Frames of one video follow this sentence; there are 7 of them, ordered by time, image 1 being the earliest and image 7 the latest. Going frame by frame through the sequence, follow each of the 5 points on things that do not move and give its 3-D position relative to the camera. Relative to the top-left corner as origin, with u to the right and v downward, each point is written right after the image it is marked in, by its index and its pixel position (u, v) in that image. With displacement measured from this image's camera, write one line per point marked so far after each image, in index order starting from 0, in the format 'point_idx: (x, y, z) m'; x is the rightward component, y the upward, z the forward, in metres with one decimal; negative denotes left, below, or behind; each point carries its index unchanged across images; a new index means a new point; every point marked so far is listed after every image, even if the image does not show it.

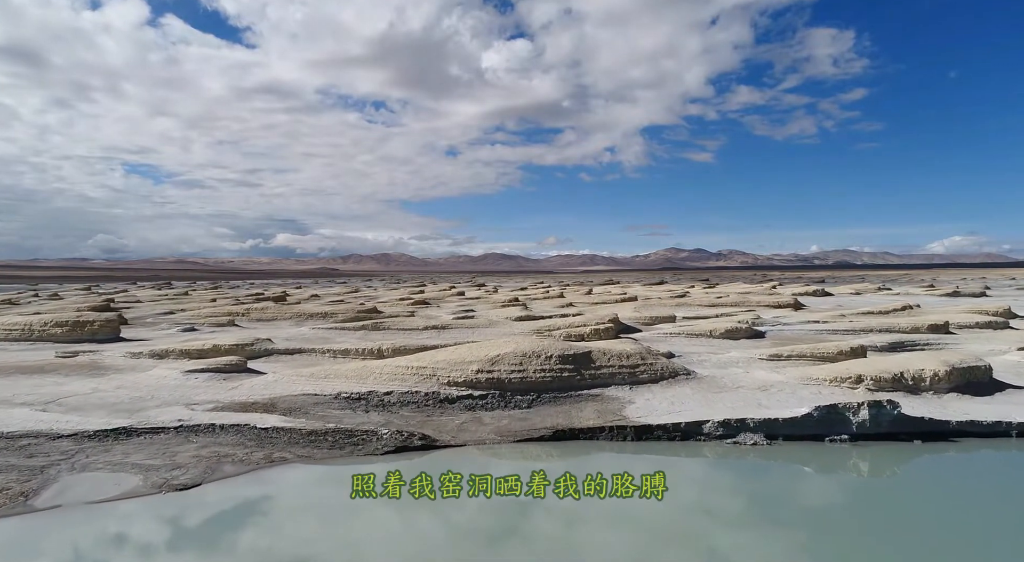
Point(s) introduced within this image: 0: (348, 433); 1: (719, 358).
0: (-2.3, -2.2, +8.7) m
1: (+4.9, -1.9, +14.7) m
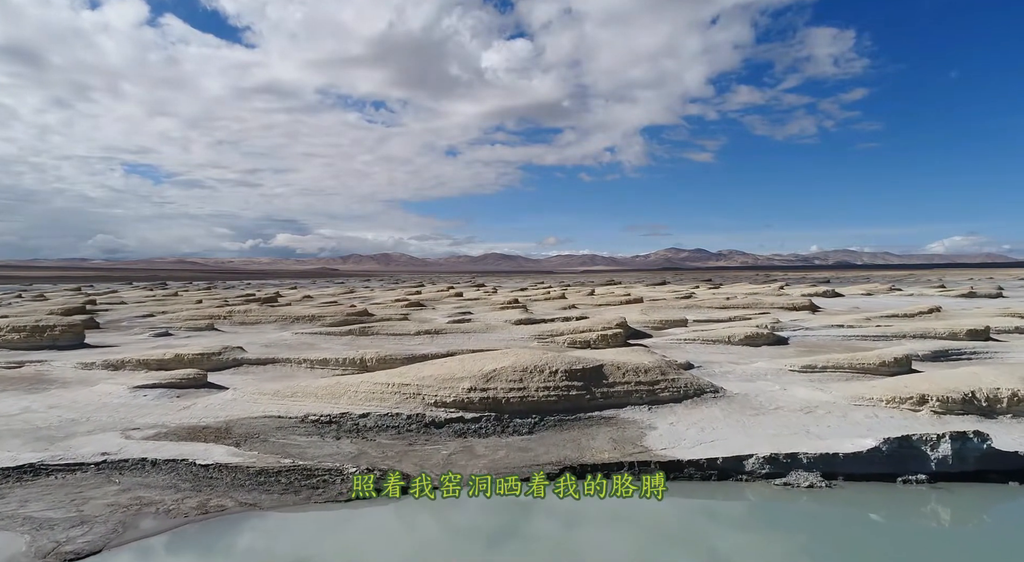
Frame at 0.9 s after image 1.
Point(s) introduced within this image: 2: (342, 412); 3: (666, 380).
0: (-2.3, -2.2, +7.1) m
1: (+4.9, -1.9, +13.0) m
2: (-2.5, -1.9, +9.2) m
3: (+2.5, -1.6, +9.9) m
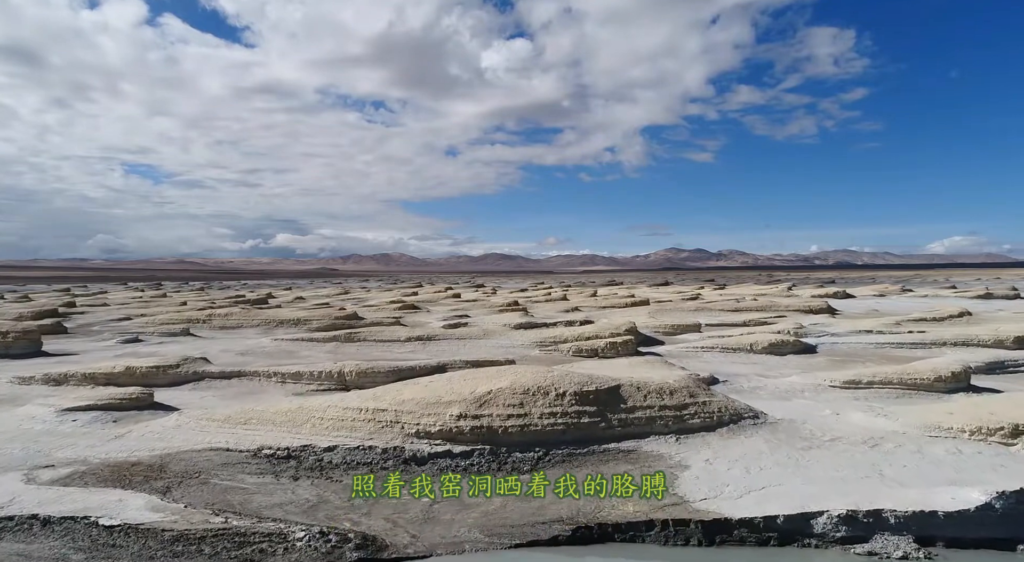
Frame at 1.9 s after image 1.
0: (-2.4, -2.2, +5.4) m
1: (+4.9, -2.0, +11.4) m
2: (-2.5, -2.0, +7.6) m
3: (+2.4, -1.6, +8.2) m
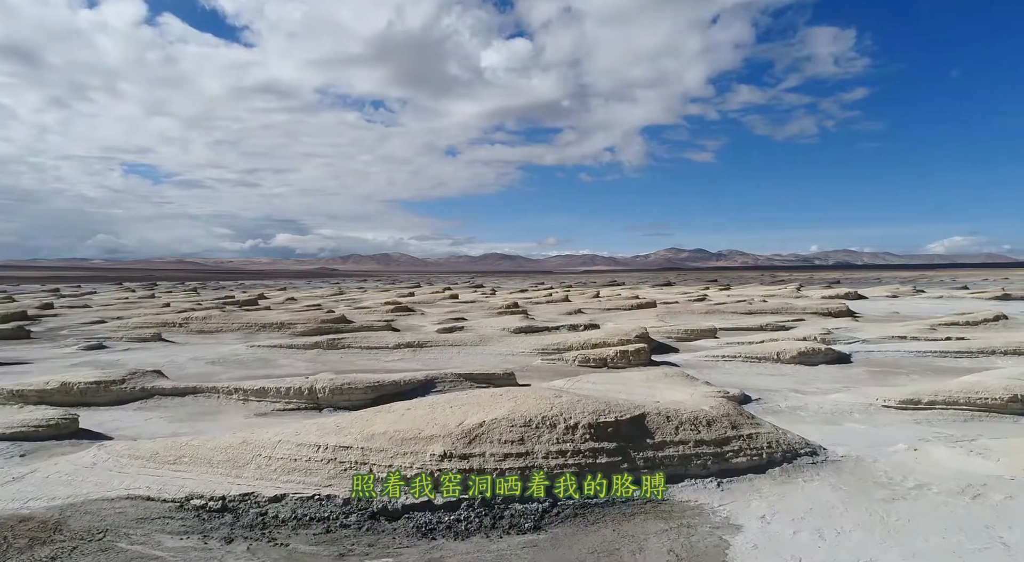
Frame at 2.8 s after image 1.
0: (-2.4, -2.3, +3.8) m
1: (+4.9, -2.0, +9.7) m
2: (-2.6, -2.0, +5.9) m
3: (+2.4, -1.7, +6.6) m
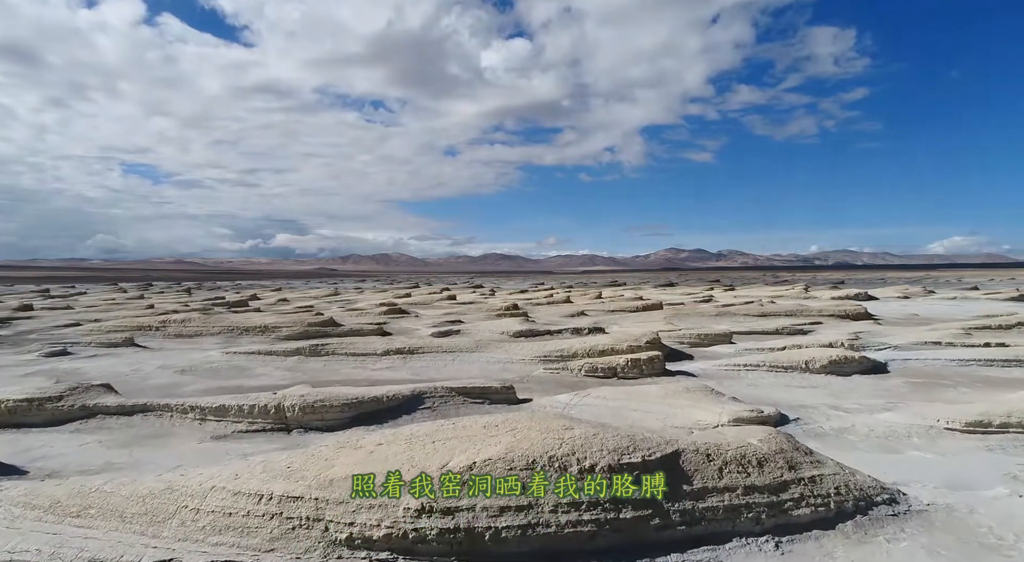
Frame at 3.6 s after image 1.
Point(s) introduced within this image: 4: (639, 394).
0: (-2.4, -2.3, +2.4) m
1: (+4.8, -2.0, +8.4) m
2: (-2.6, -2.0, +4.5) m
3: (+2.4, -1.7, +5.2) m
4: (+2.0, -1.8, +9.9) m
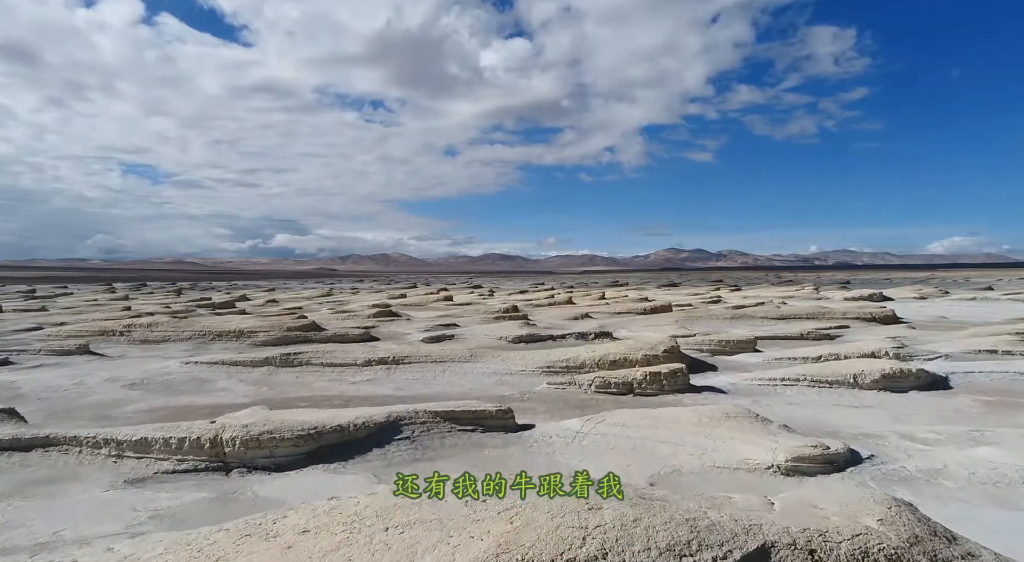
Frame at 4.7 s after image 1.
0: (-2.4, -2.3, +0.5) m
1: (+4.8, -2.0, +6.5) m
2: (-2.6, -2.0, +2.7) m
3: (+2.4, -1.7, +3.4) m
4: (+2.0, -1.8, +8.0) m
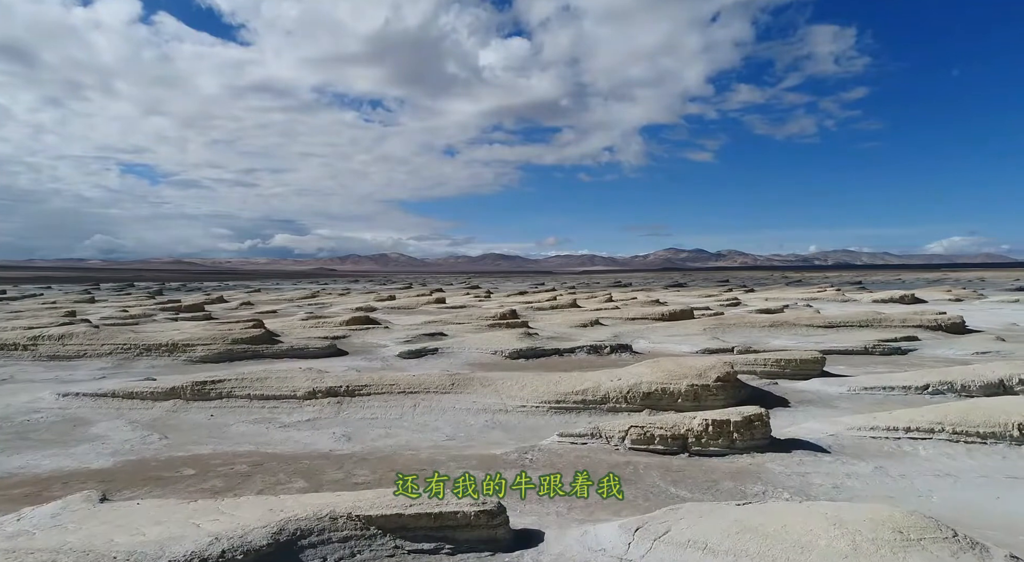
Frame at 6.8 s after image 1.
0: (-2.5, -2.3, -3.1) m
1: (+4.8, -2.0, +2.9) m
2: (-2.6, -2.1, -0.9) m
3: (+2.3, -1.7, -0.2) m
4: (+1.9, -1.8, +4.4) m
